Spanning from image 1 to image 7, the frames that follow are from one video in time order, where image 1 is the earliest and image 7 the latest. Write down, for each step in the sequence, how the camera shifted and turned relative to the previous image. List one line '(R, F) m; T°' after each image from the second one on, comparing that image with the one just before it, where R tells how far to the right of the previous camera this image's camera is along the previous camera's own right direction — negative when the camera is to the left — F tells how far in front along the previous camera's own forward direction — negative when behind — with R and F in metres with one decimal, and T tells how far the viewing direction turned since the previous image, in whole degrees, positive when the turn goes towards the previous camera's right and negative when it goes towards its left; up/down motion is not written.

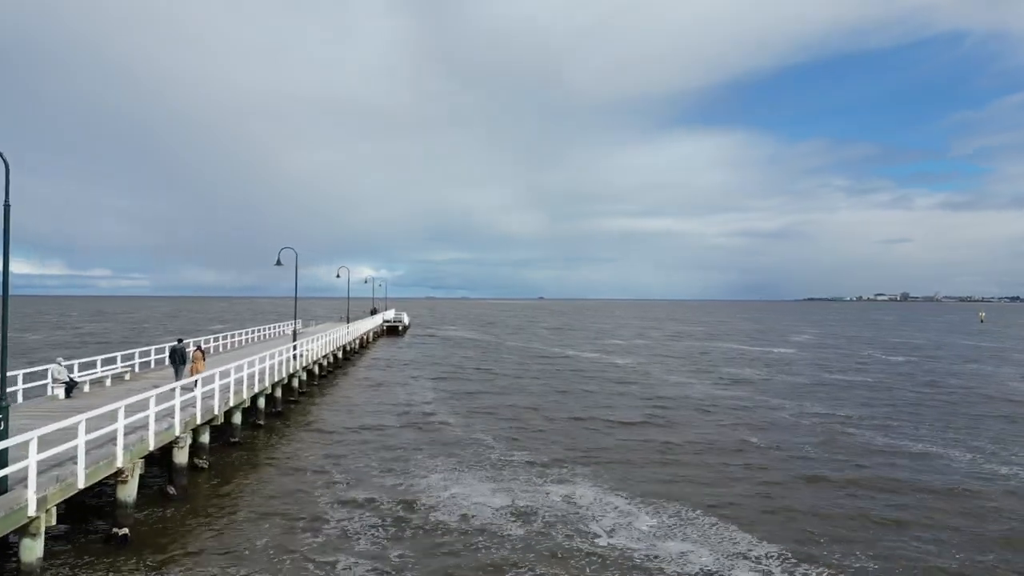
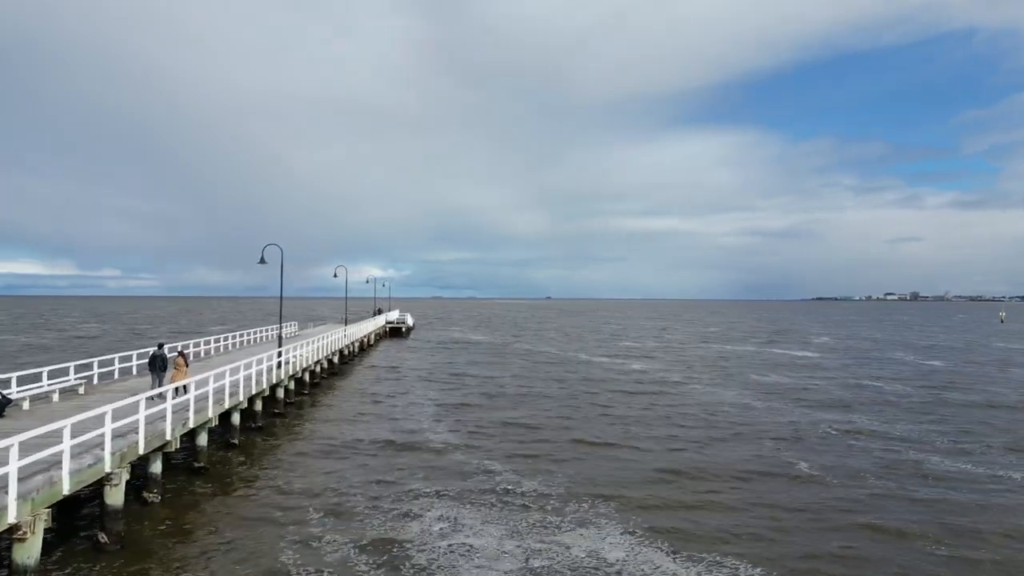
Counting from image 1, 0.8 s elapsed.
(-0.1, +3.2) m; -1°
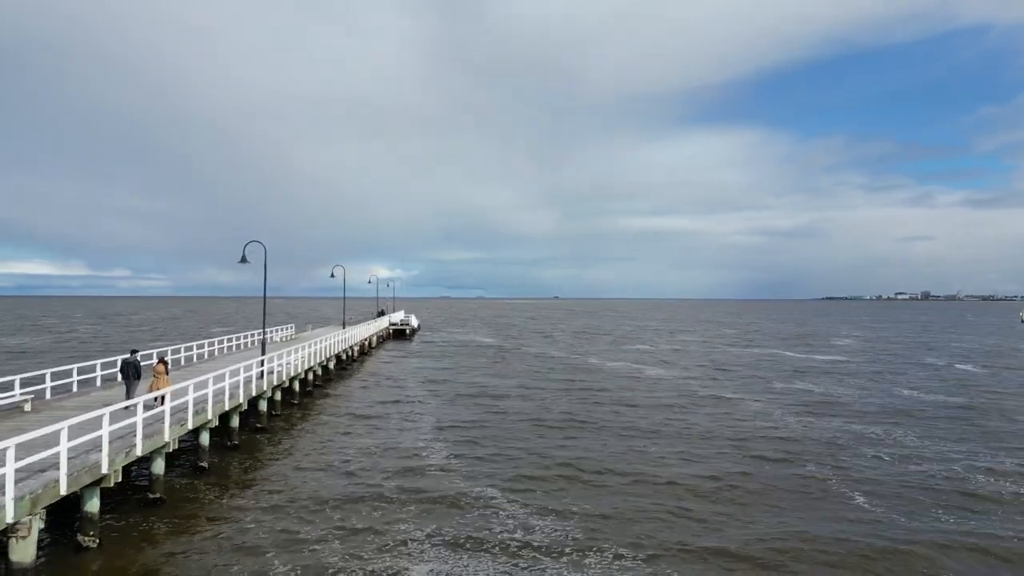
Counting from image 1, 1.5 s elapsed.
(0.0, +2.7) m; -1°
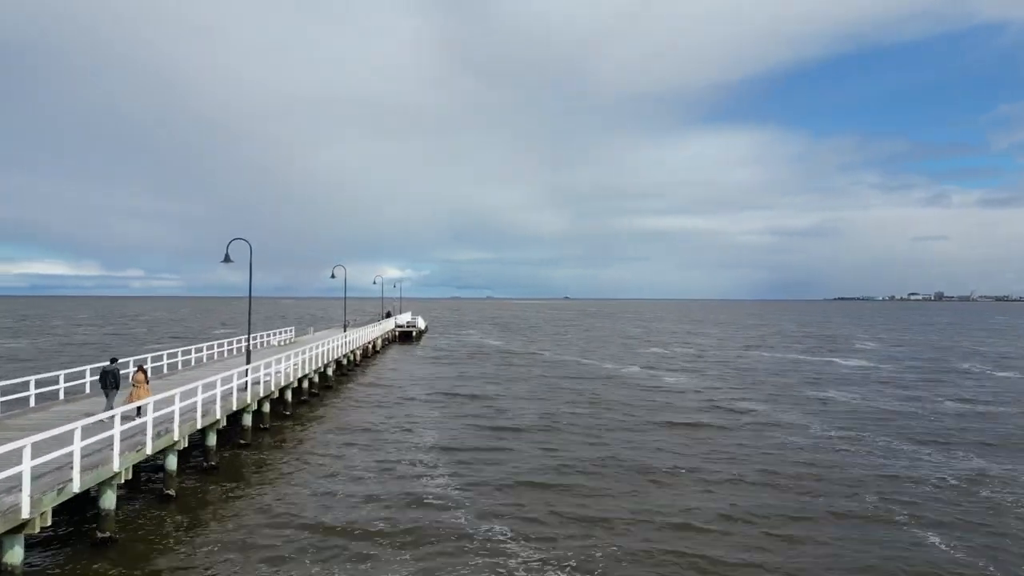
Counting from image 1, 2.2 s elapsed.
(0.0, +2.5) m; -1°
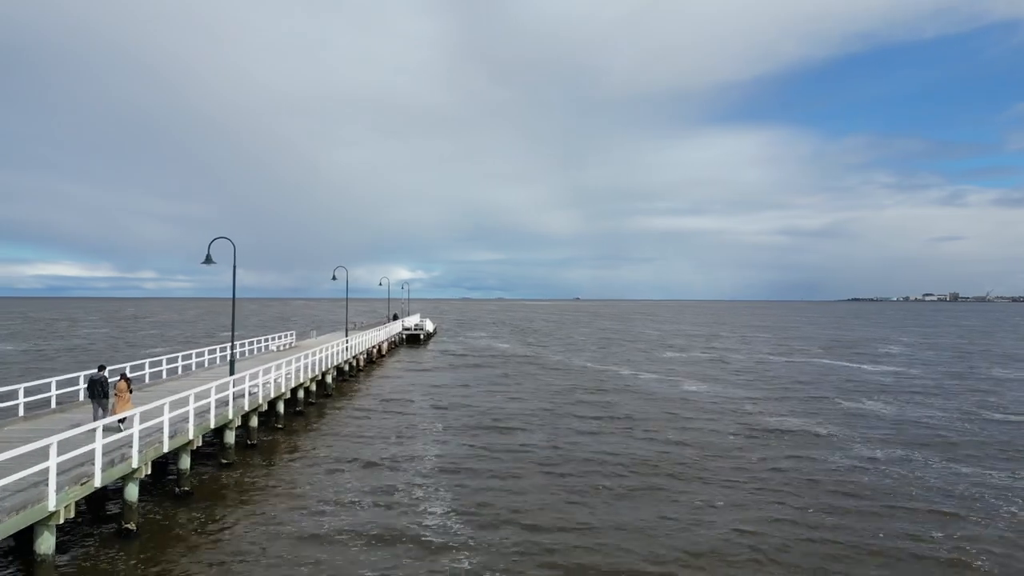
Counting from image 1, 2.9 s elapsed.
(0.0, +2.2) m; -1°
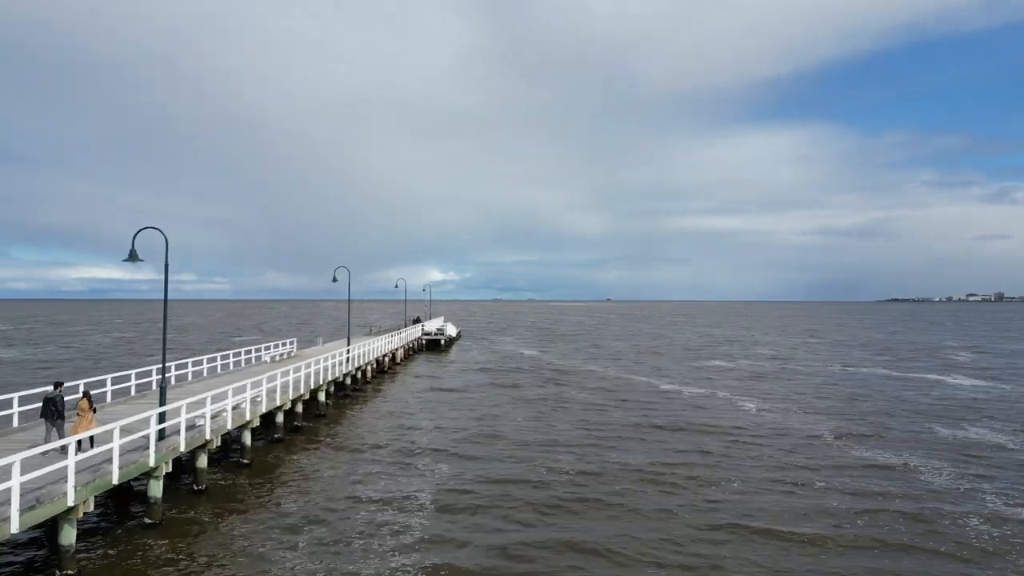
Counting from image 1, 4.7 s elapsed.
(+0.3, +5.2) m; -3°
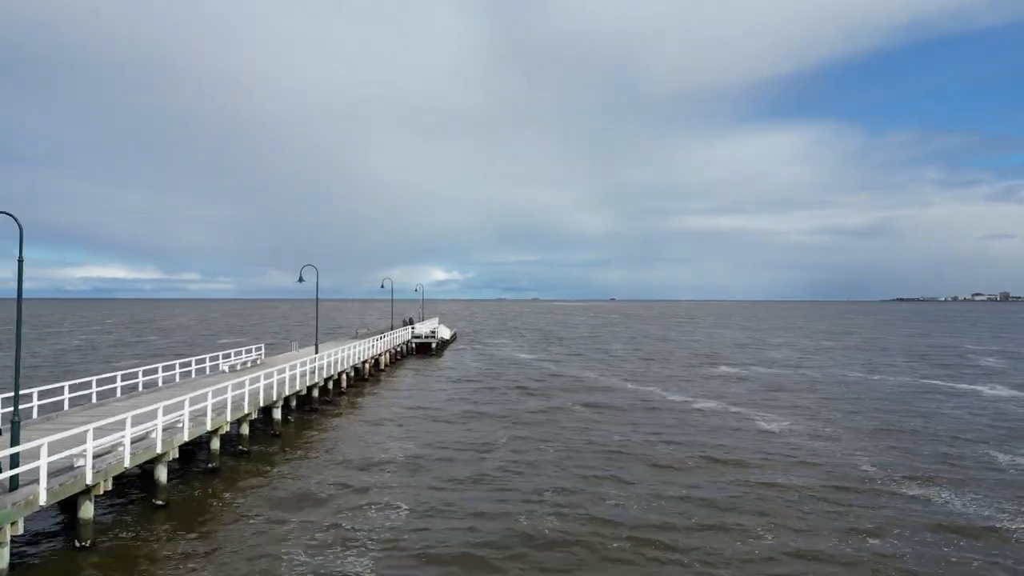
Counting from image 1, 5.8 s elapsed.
(+0.6, +3.9) m; 0°
